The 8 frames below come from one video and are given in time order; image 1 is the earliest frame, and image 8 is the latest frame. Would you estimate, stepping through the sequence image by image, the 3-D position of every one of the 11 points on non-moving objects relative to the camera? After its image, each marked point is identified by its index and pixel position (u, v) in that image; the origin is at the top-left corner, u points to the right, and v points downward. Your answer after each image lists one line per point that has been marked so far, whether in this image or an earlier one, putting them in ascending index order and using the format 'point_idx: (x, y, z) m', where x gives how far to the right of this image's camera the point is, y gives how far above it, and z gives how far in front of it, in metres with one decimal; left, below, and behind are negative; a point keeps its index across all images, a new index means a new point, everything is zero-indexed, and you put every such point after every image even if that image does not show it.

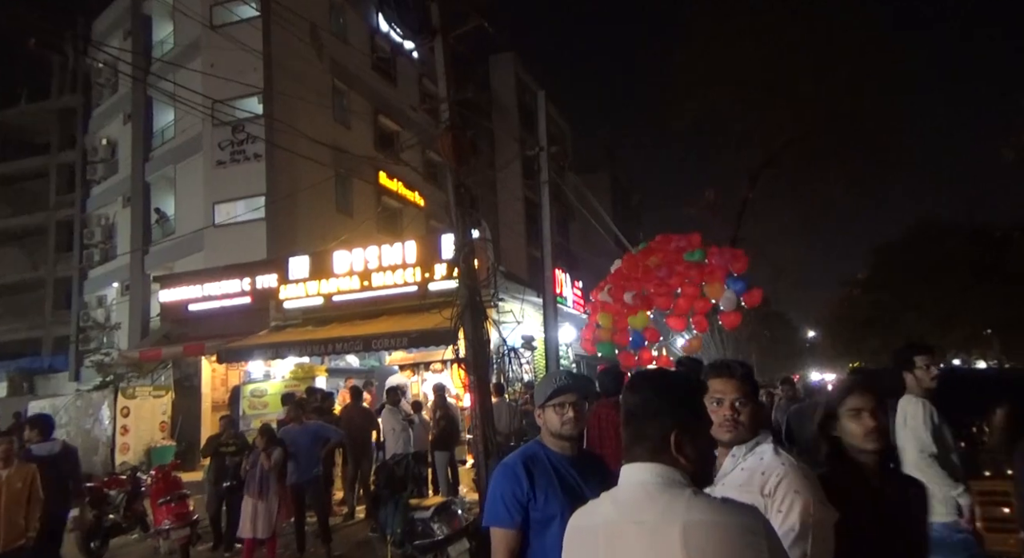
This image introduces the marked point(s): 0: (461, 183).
0: (-0.7, +1.4, +10.7) m
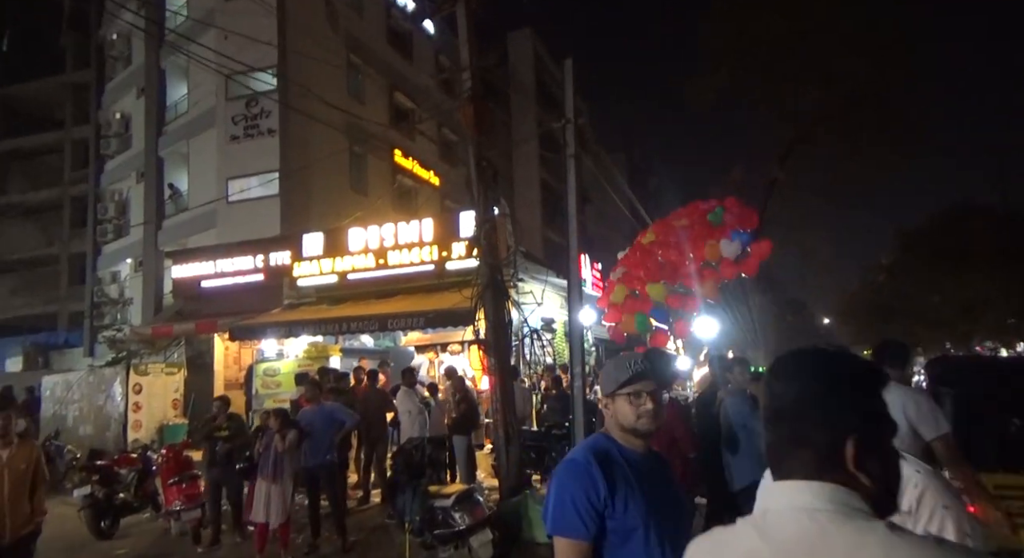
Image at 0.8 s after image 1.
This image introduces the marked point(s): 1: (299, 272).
0: (-0.4, +1.7, +10.3) m
1: (-4.6, +0.2, +16.3) m
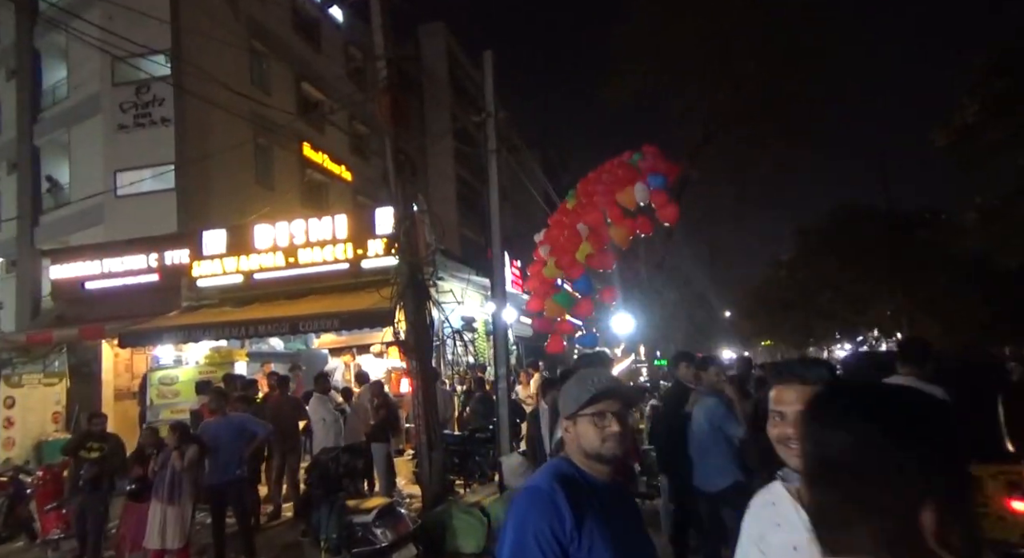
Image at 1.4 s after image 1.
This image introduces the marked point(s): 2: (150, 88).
0: (-1.4, +1.7, +9.6) m
1: (-6.3, +0.2, +15.1) m
2: (-9.1, +4.8, +19.2) m
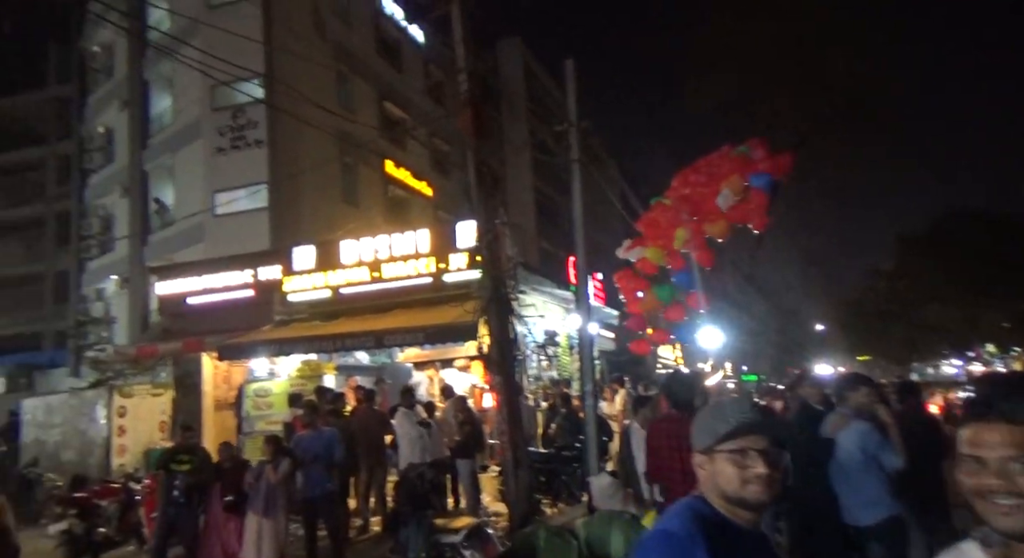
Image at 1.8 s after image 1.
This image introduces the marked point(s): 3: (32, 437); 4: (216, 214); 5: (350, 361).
0: (-0.4, +1.5, +9.7) m
1: (-4.6, -0.2, +15.7) m
2: (-7.0, +4.4, +20.1) m
3: (-10.6, -3.5, +16.8) m
4: (-7.8, +1.7, +20.0) m
5: (-3.3, -1.7, +15.3) m
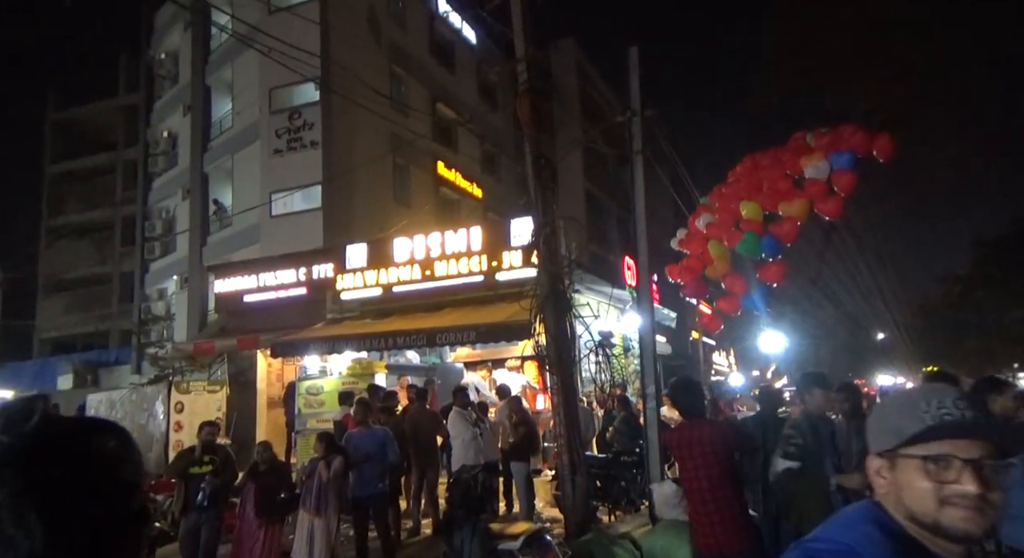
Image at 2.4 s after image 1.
0: (+0.4, +1.5, +9.4) m
1: (-3.5, -0.1, +15.6) m
2: (-5.6, +4.4, +20.2) m
3: (-9.4, -3.4, +17.1) m
4: (-6.4, +1.7, +20.1) m
5: (-2.2, -1.6, +15.1) m
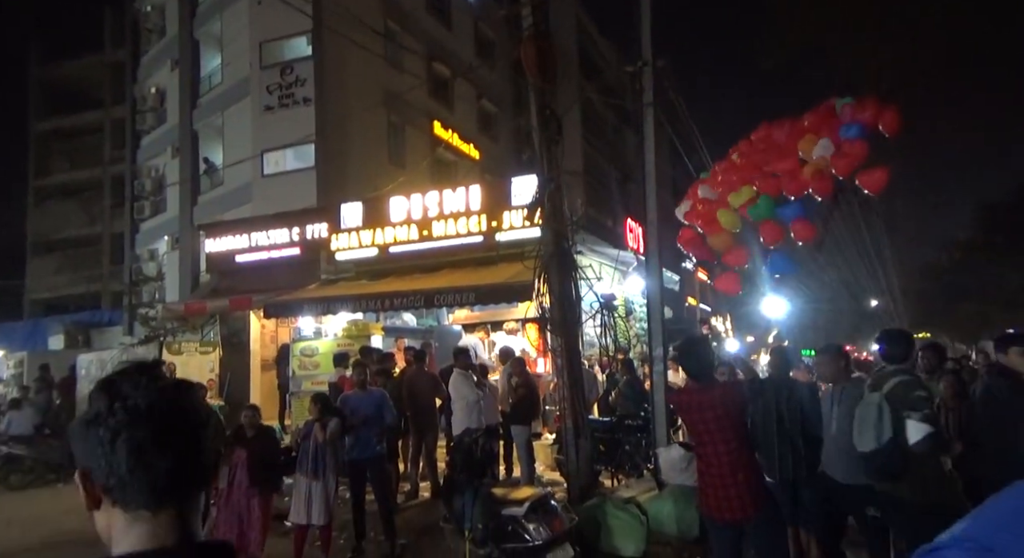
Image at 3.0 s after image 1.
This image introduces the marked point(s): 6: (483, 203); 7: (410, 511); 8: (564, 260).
0: (+0.4, +2.0, +8.9) m
1: (-3.5, +0.7, +15.2) m
2: (-5.6, +5.4, +19.6) m
3: (-9.5, -2.5, +16.8) m
4: (-6.4, +2.7, +19.6) m
5: (-2.2, -0.8, +14.8) m
6: (-0.5, +1.4, +13.9) m
7: (-1.3, -2.9, +9.5) m
8: (+0.6, +0.2, +8.9) m
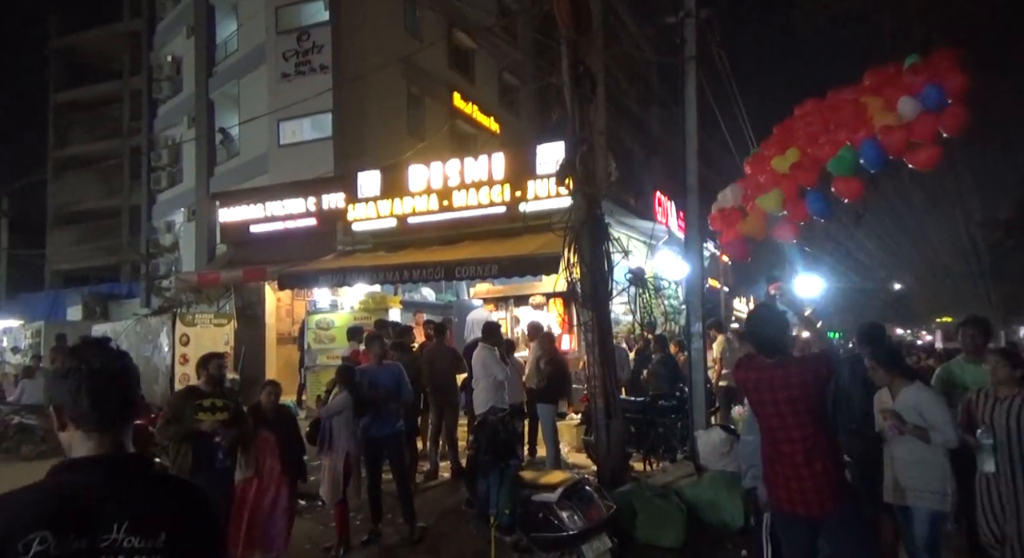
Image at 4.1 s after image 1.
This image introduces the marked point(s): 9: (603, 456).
0: (+0.7, +2.4, +8.3) m
1: (-3.1, +1.2, +14.7) m
2: (-5.0, +6.1, +19.0) m
3: (-9.0, -1.8, +16.5) m
4: (-5.8, +3.4, +19.1) m
5: (-1.8, -0.3, +14.3) m
6: (-0.1, +1.9, +13.3) m
7: (-1.0, -2.5, +9.1) m
8: (+0.9, +0.6, +8.3) m
9: (+1.0, -1.9, +8.1) m
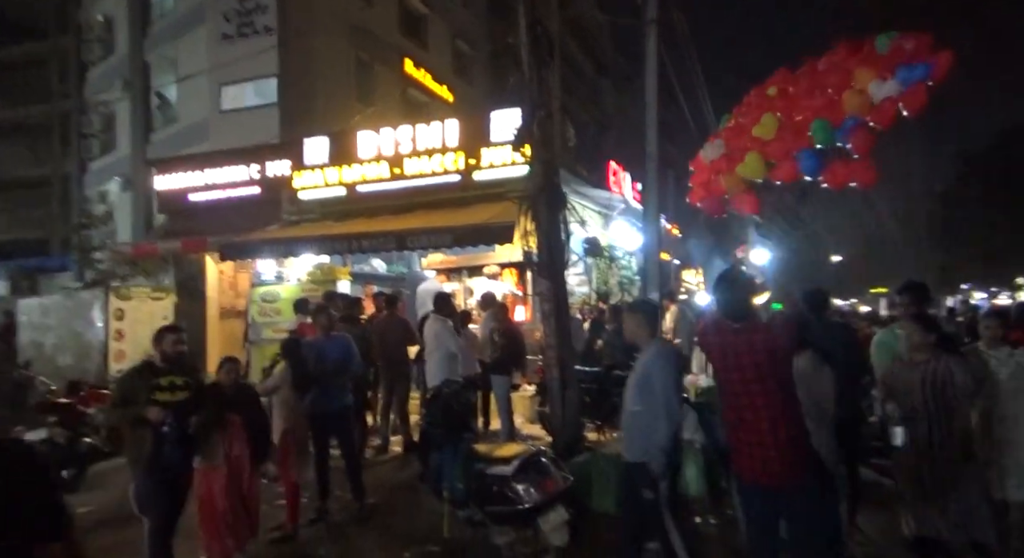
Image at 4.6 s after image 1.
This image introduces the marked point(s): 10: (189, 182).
0: (+0.2, +2.7, +8.0) m
1: (-4.0, +1.8, +14.2) m
2: (-6.2, +6.8, +18.1) m
3: (-10.0, -1.2, +15.7) m
4: (-7.0, +4.1, +18.3) m
5: (-2.7, +0.2, +13.9) m
6: (-0.9, +2.4, +12.9) m
7: (-1.5, -2.2, +8.8) m
8: (+0.4, +0.9, +8.1) m
9: (+0.5, -1.5, +7.9) m
10: (-7.4, +2.2, +17.5) m
